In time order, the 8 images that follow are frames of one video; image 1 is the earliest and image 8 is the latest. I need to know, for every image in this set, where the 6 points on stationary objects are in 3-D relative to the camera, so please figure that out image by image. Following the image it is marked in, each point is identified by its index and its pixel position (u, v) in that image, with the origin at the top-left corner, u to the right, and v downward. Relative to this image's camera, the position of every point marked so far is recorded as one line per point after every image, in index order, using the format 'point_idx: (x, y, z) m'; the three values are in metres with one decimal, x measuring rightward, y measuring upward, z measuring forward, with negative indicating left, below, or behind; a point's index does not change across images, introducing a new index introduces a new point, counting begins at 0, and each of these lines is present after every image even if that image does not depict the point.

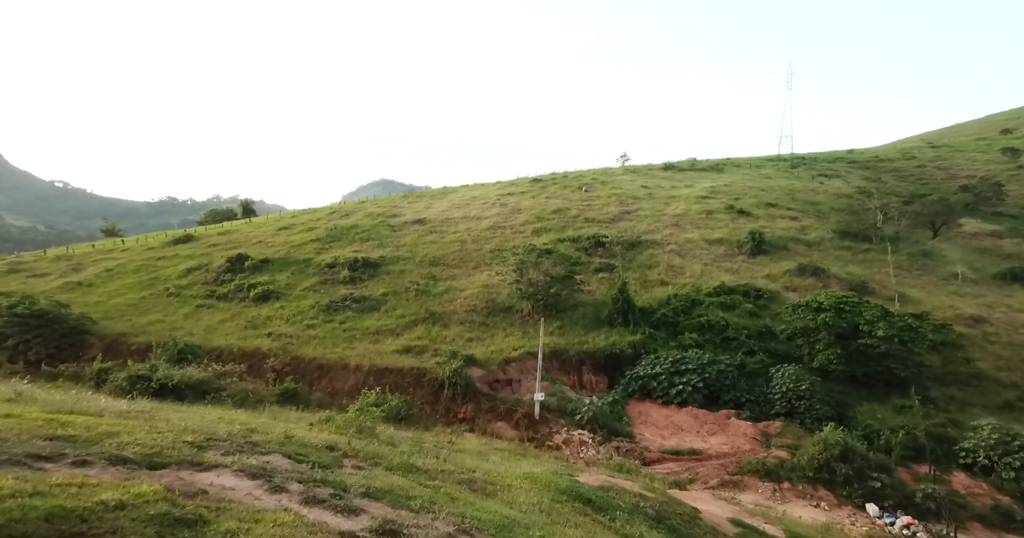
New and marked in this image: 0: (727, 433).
0: (+6.2, -4.7, +19.6) m
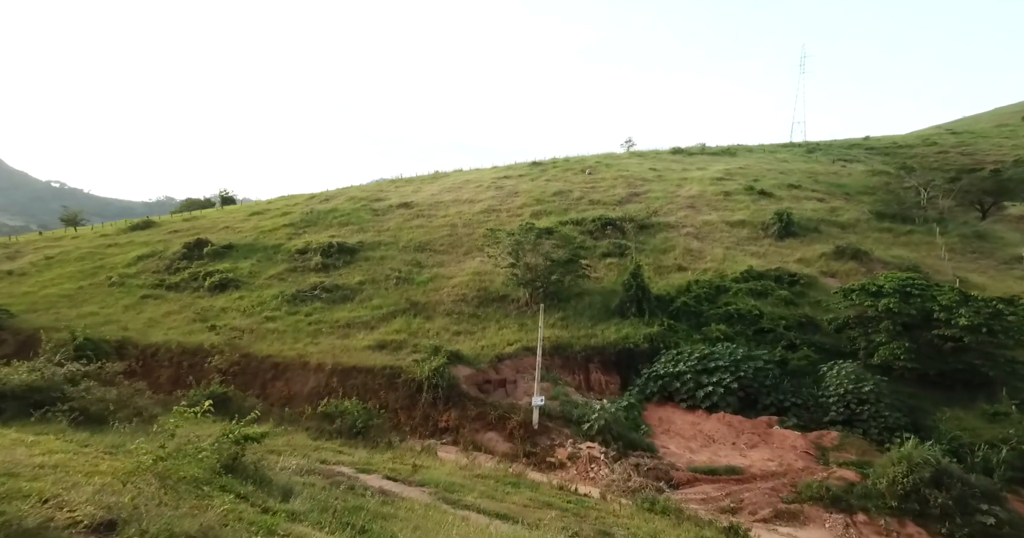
0: (+6.0, -4.1, +15.8) m
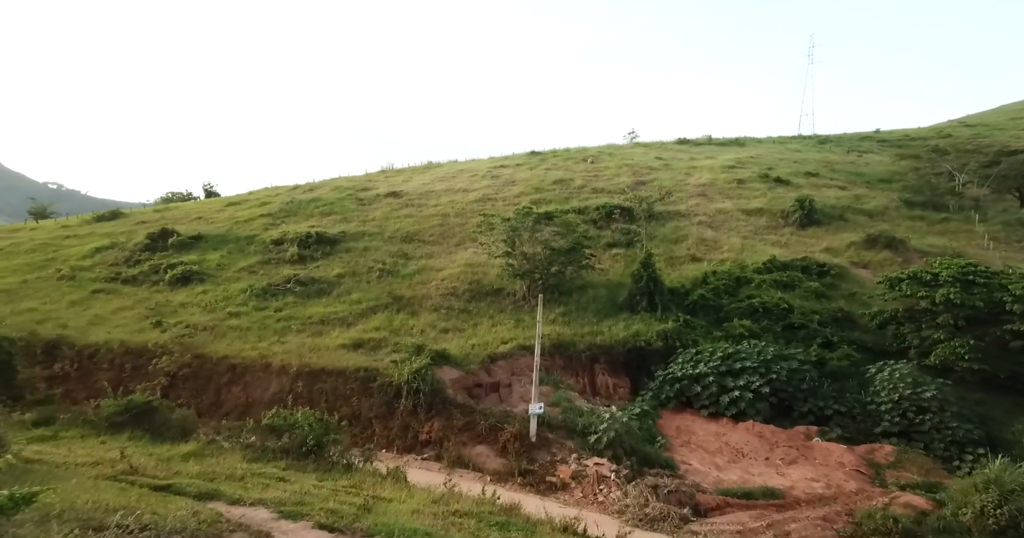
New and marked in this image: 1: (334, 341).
0: (+5.9, -3.8, +13.3) m
1: (-4.7, -1.9, +18.1) m
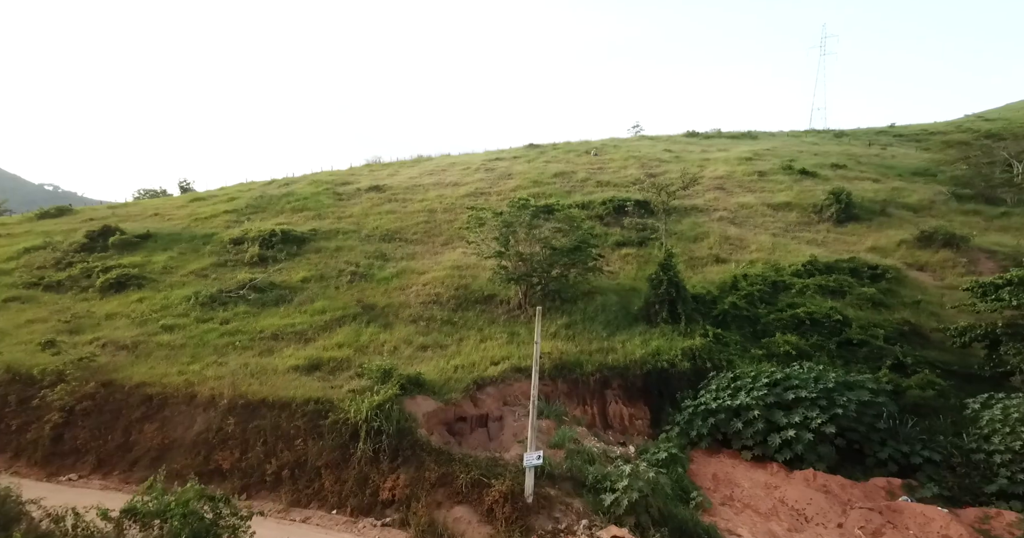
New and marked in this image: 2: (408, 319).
0: (+5.7, -3.8, +9.9) m
1: (-4.9, -2.0, +14.7) m
2: (-2.7, -1.3, +17.6) m
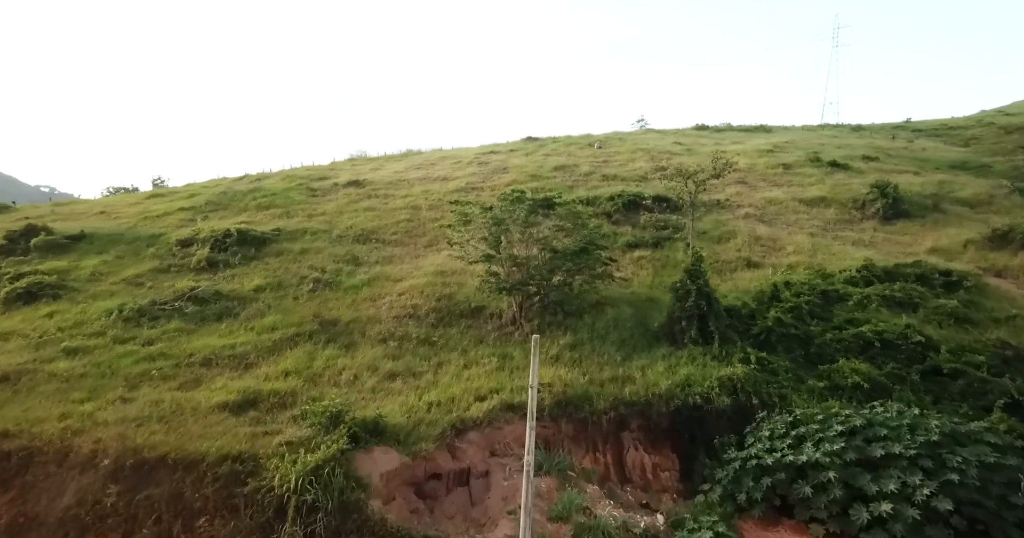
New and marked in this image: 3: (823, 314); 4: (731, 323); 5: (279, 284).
0: (+5.6, -4.0, +6.6) m
1: (-5.1, -2.2, +11.5) m
2: (-2.9, -1.4, +14.4) m
3: (+6.3, -0.9, +13.7) m
4: (+4.4, -1.1, +13.6) m
5: (-5.9, -0.4, +17.4) m
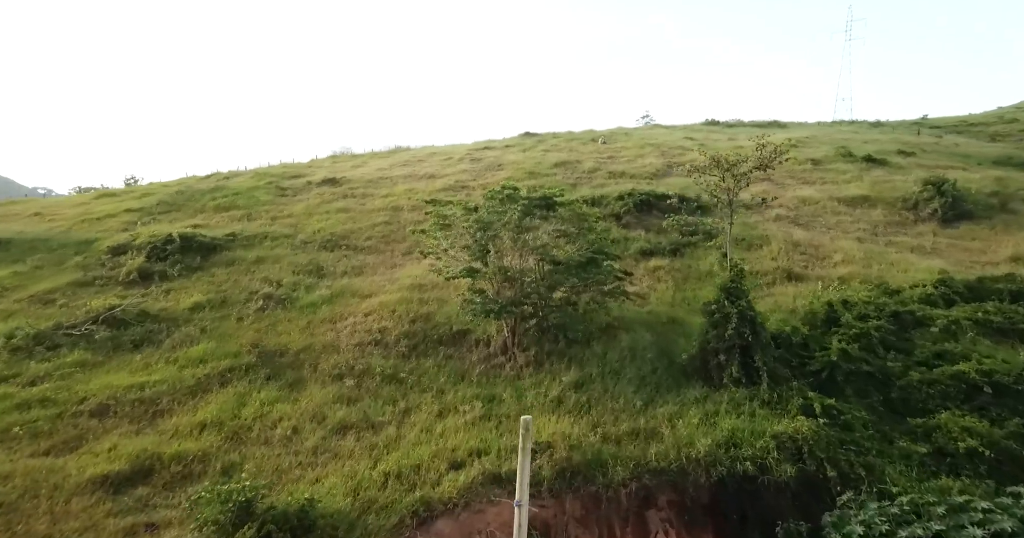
0: (+5.4, -4.2, +3.6) m
1: (-5.3, -2.4, +8.5) m
2: (-3.0, -1.7, +11.4) m
3: (+6.1, -1.2, +10.7) m
4: (+4.2, -1.3, +10.6) m
5: (-6.1, -0.7, +14.3) m
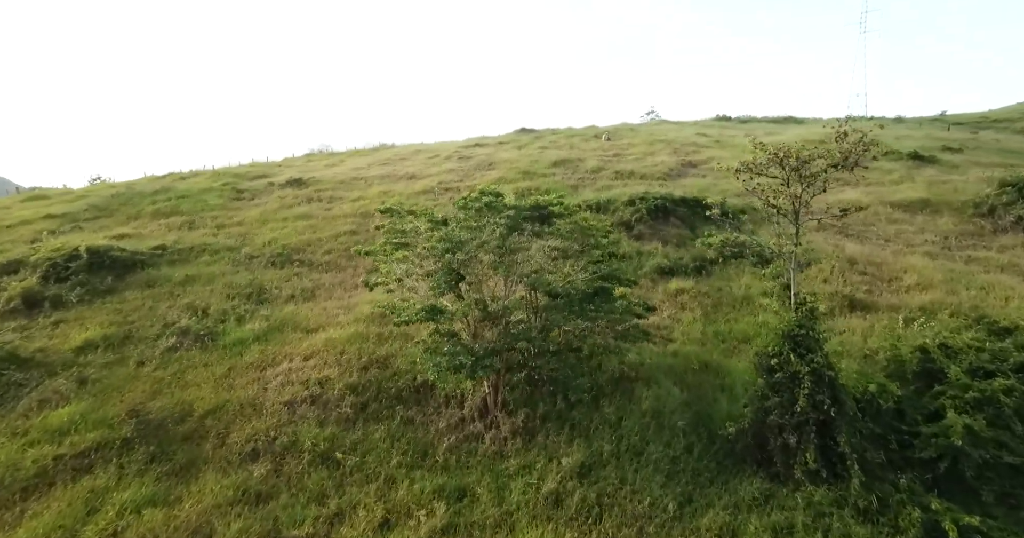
0: (+5.1, -4.7, +0.4) m
1: (-5.5, -2.9, +5.3) m
2: (-3.3, -2.2, +8.2) m
3: (+5.8, -1.6, +7.5) m
4: (+4.0, -1.8, +7.4) m
5: (-6.4, -1.1, +11.1) m
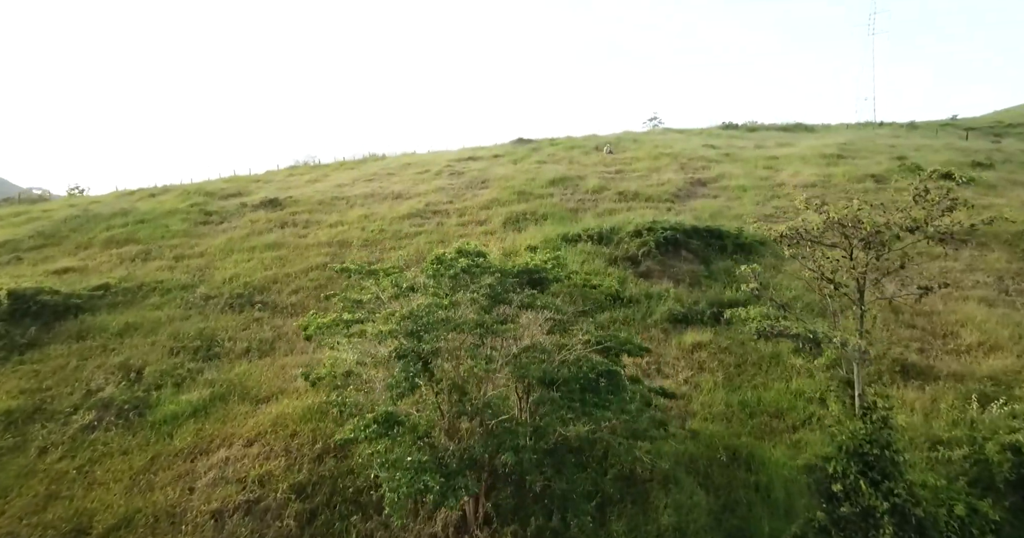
0: (+5.0, -5.5, -1.5) m
1: (-5.7, -3.7, +3.4) m
2: (-3.4, -3.0, +6.3) m
3: (+5.7, -2.5, +5.6) m
4: (+3.8, -2.6, +5.6) m
5: (-6.5, -1.9, +9.3) m
